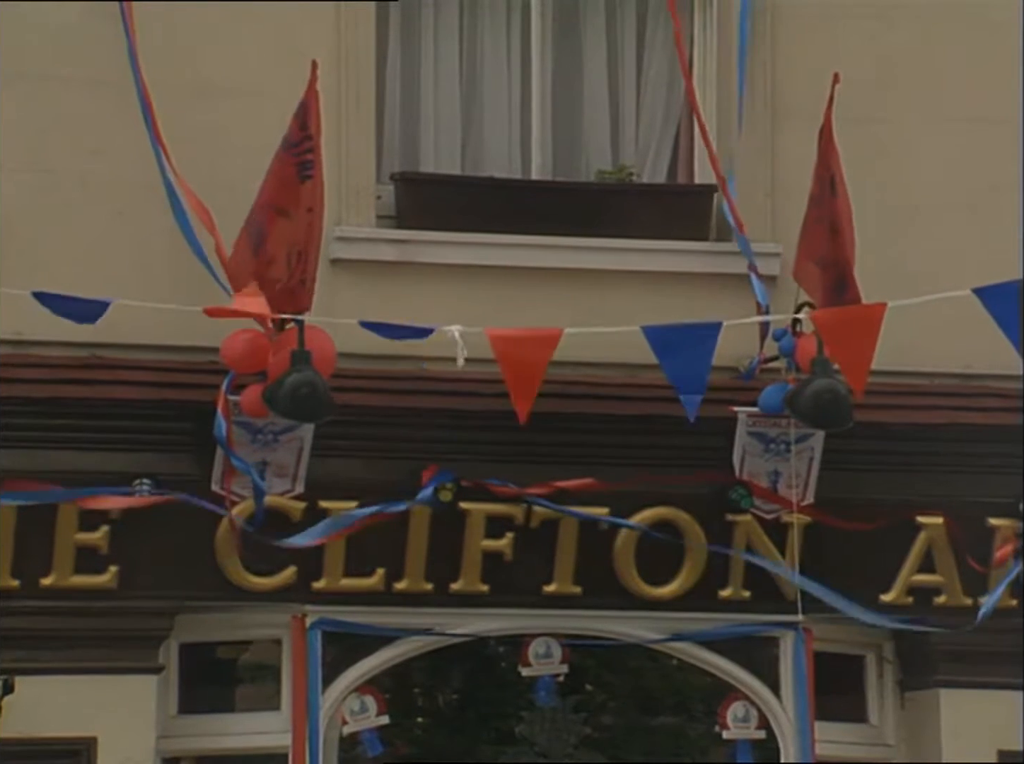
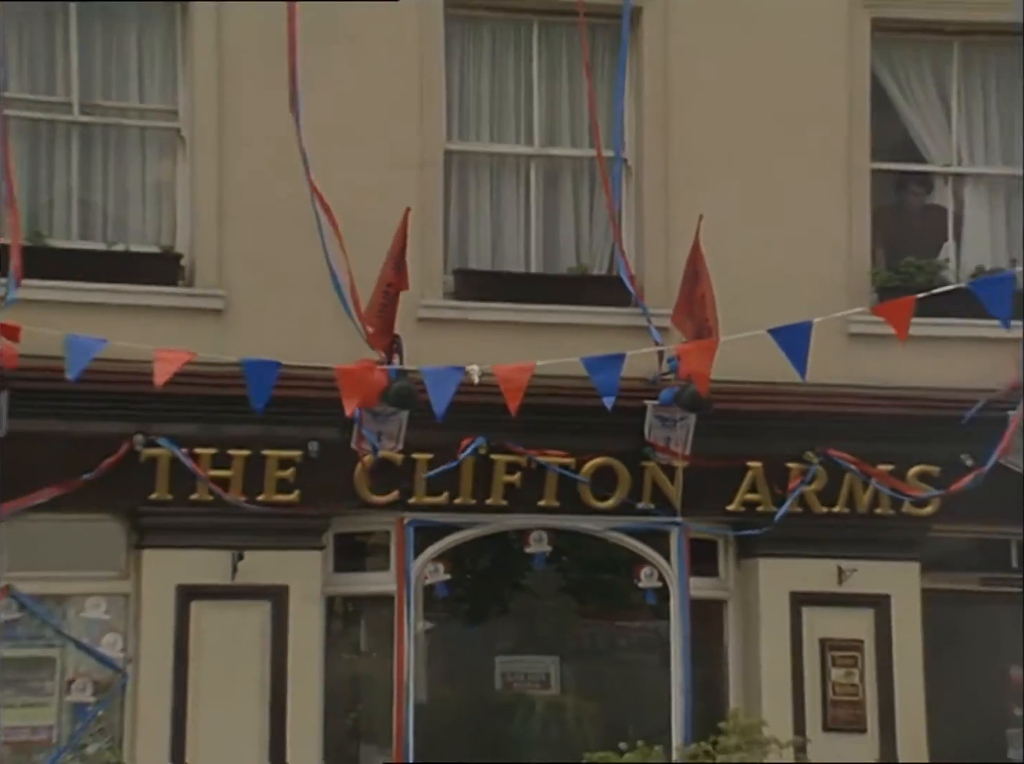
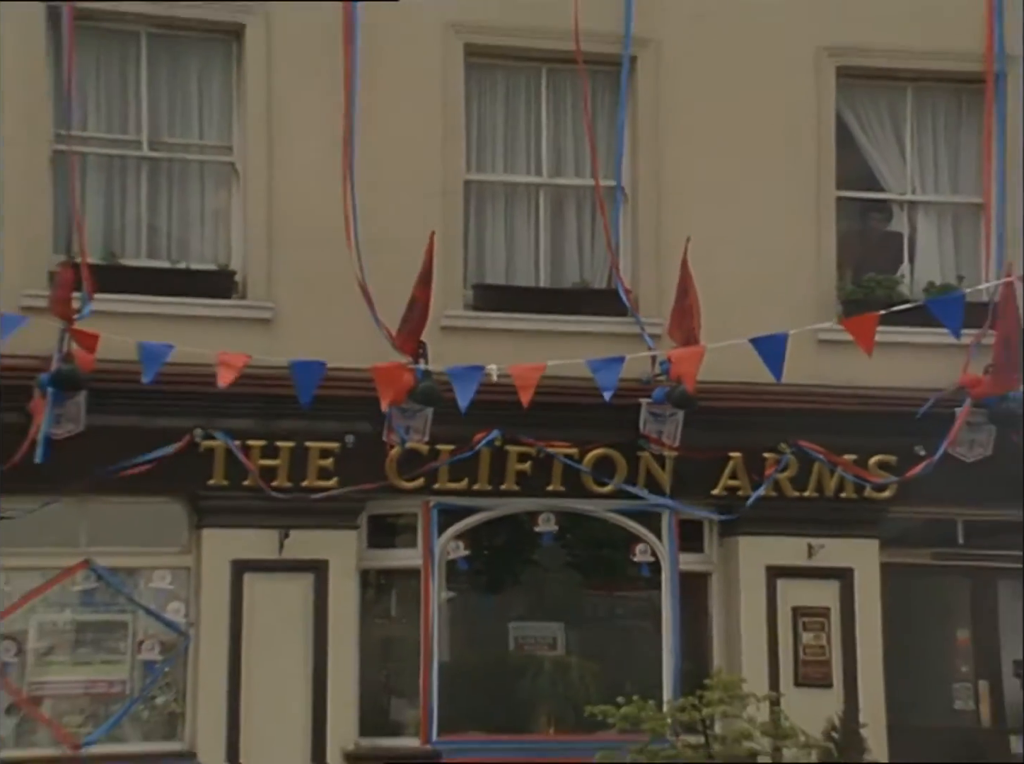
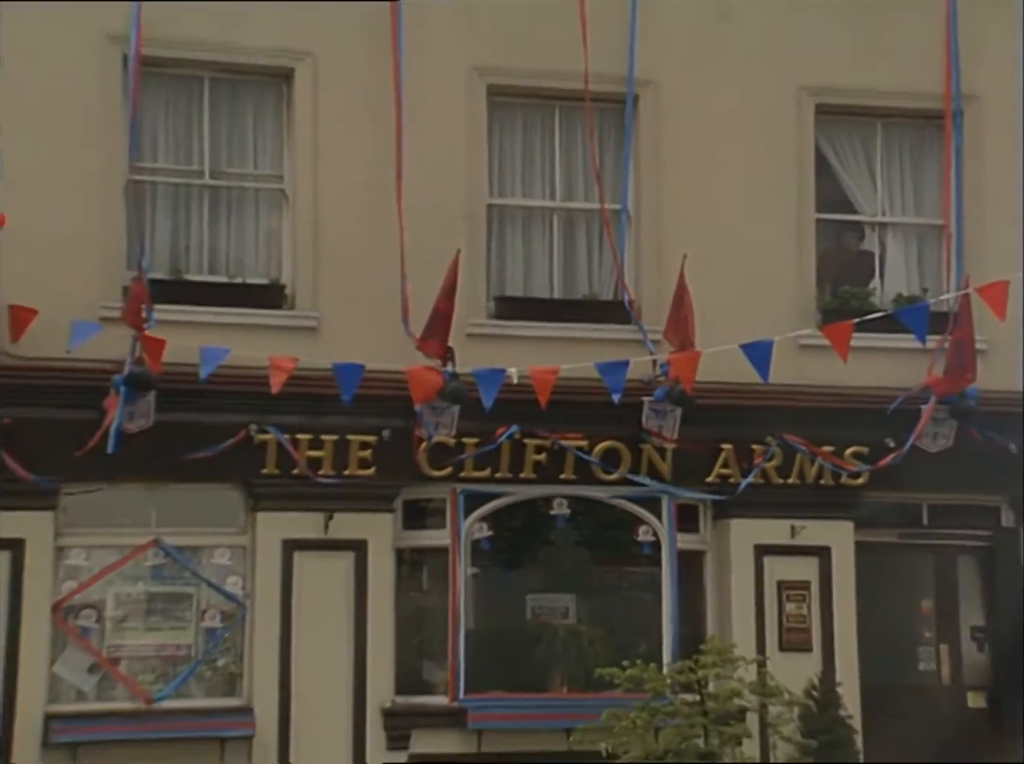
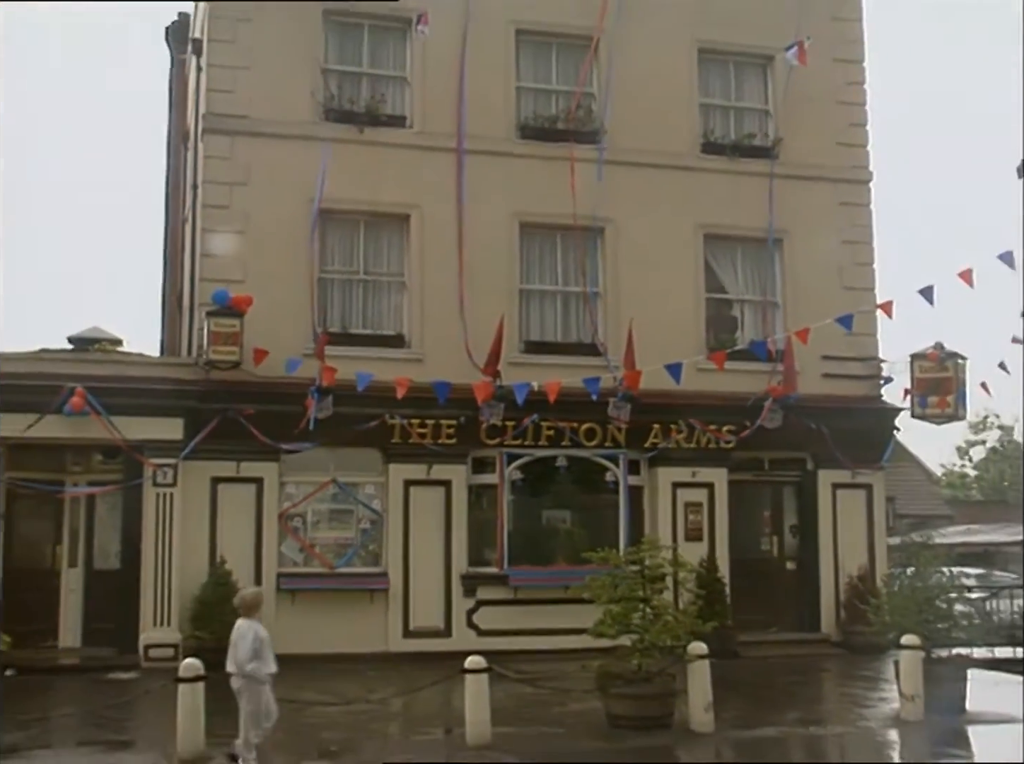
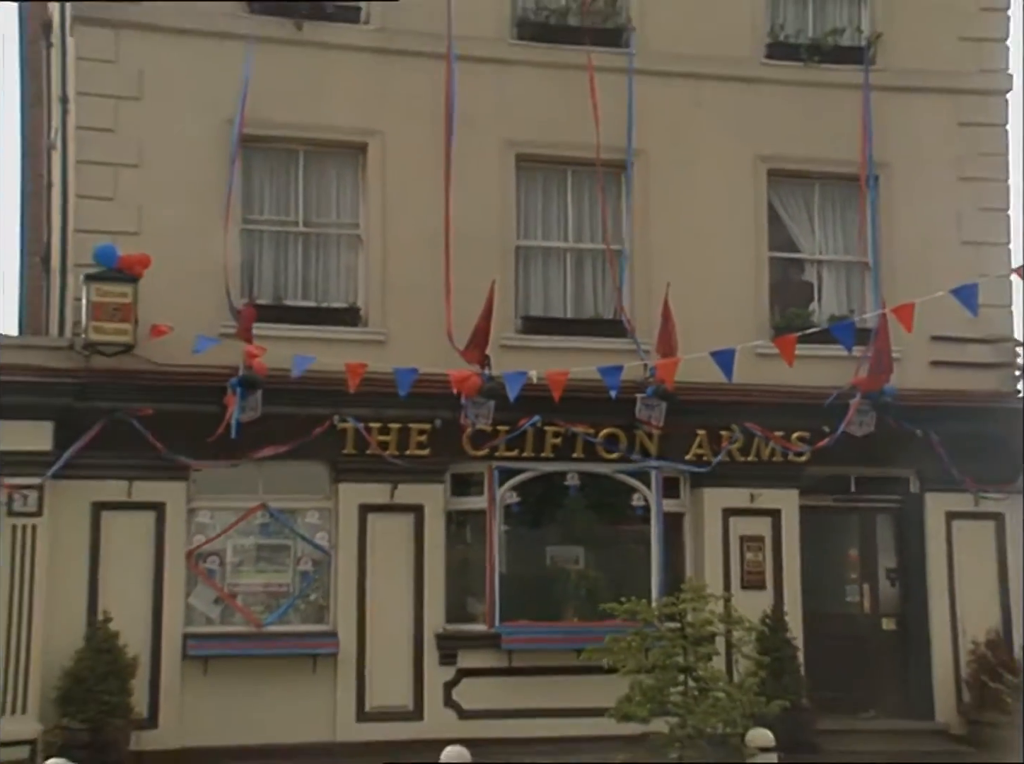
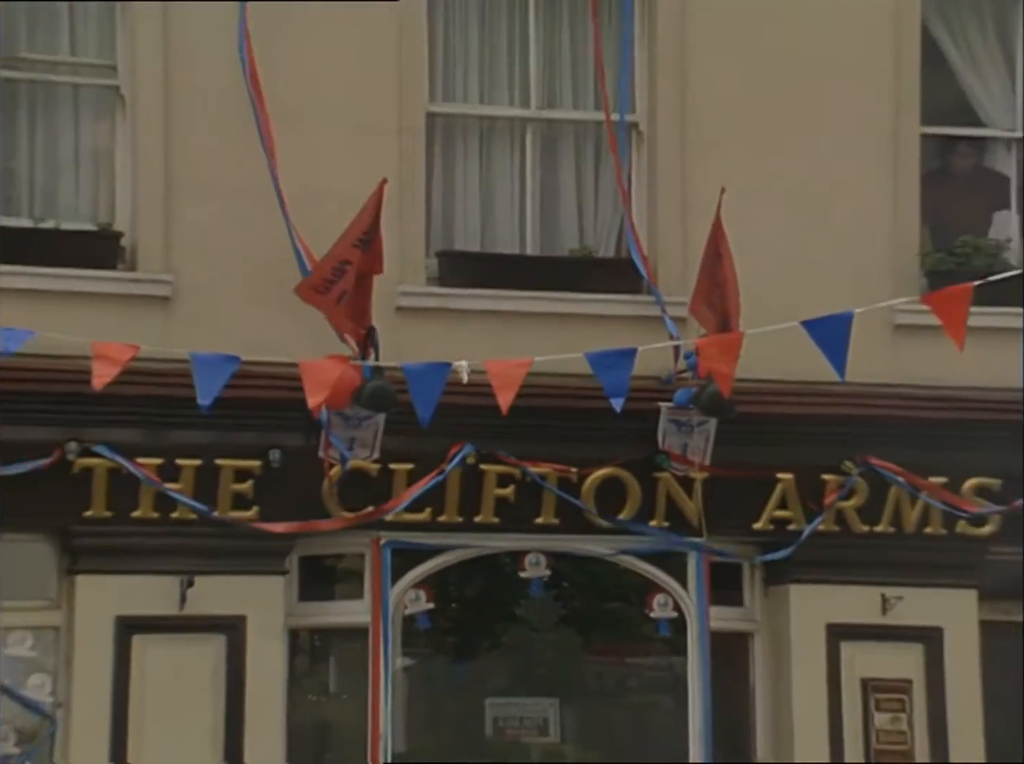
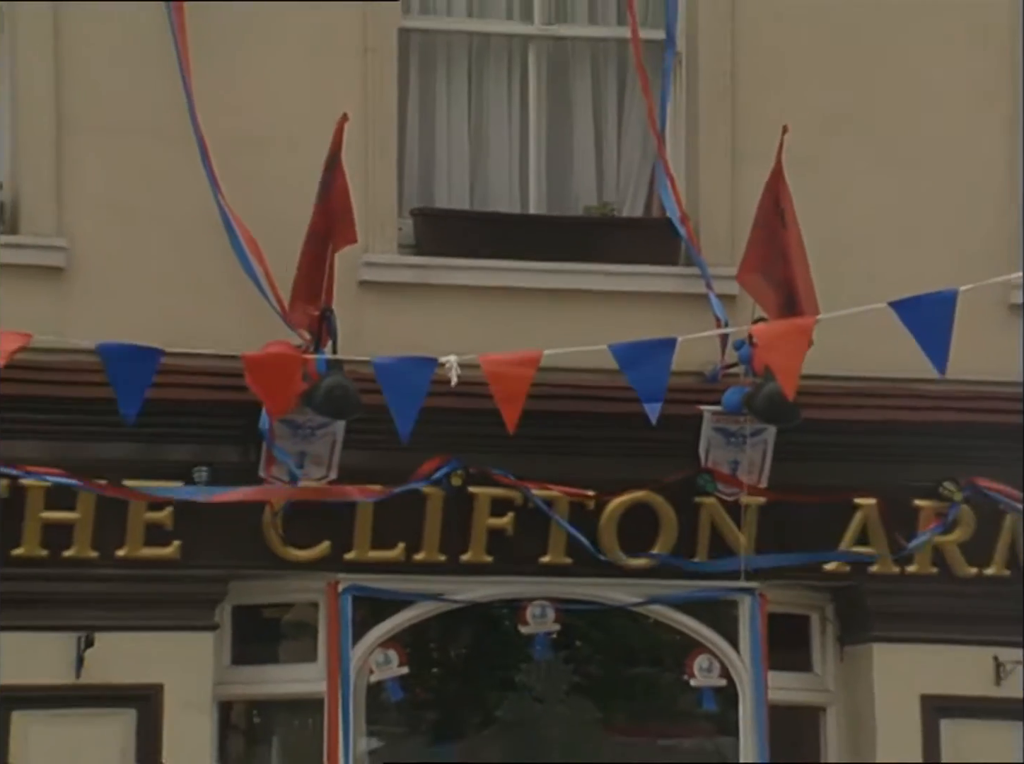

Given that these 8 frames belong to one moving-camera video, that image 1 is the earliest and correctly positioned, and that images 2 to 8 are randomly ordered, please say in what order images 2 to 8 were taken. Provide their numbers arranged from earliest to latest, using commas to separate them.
8, 7, 2, 3, 4, 6, 5
